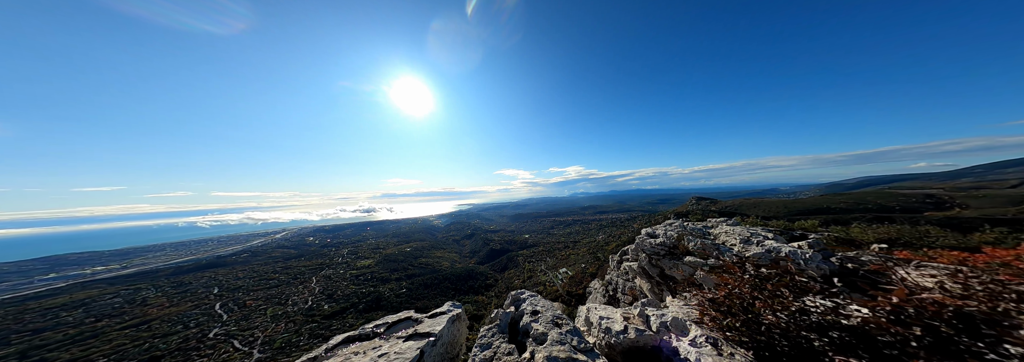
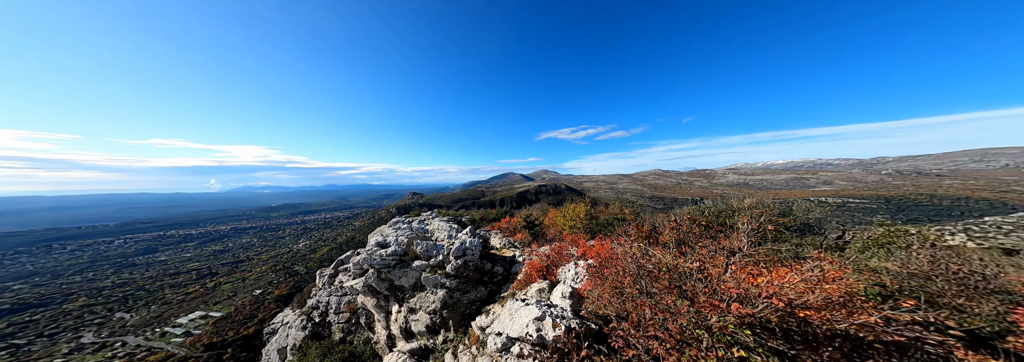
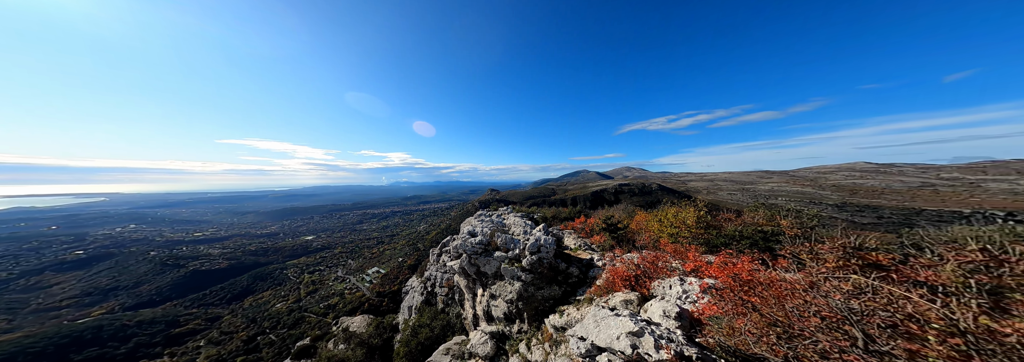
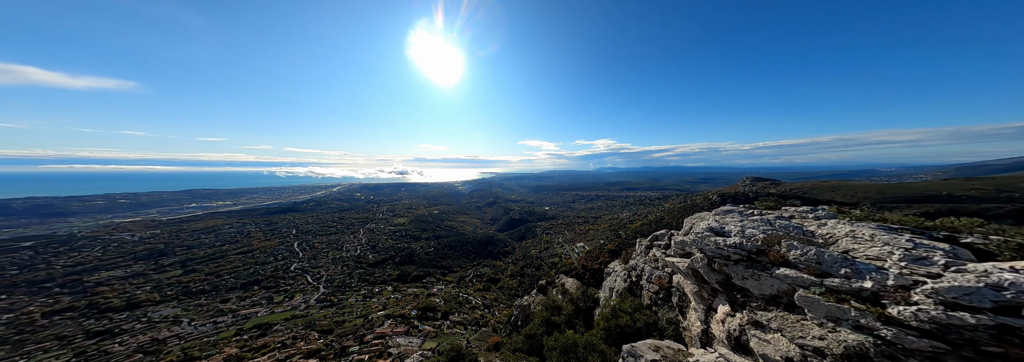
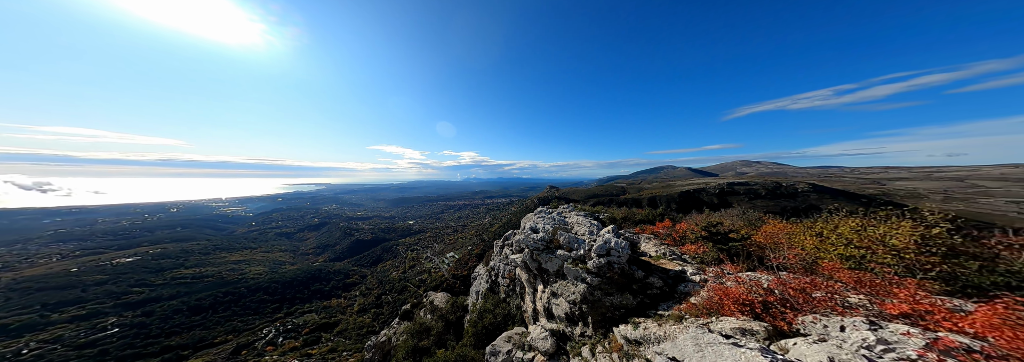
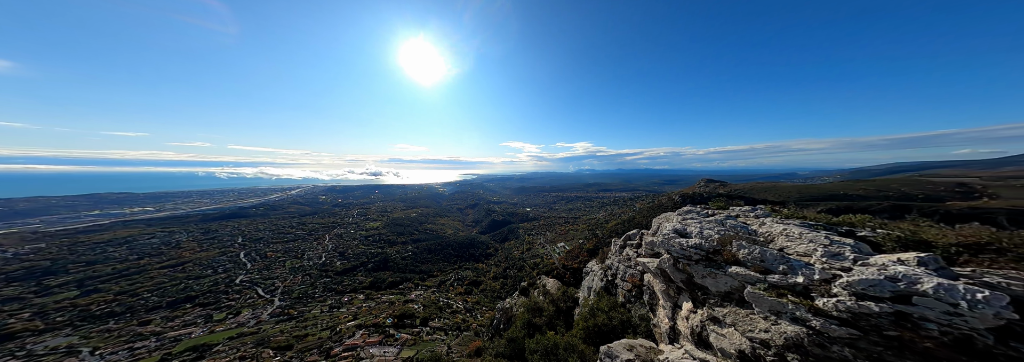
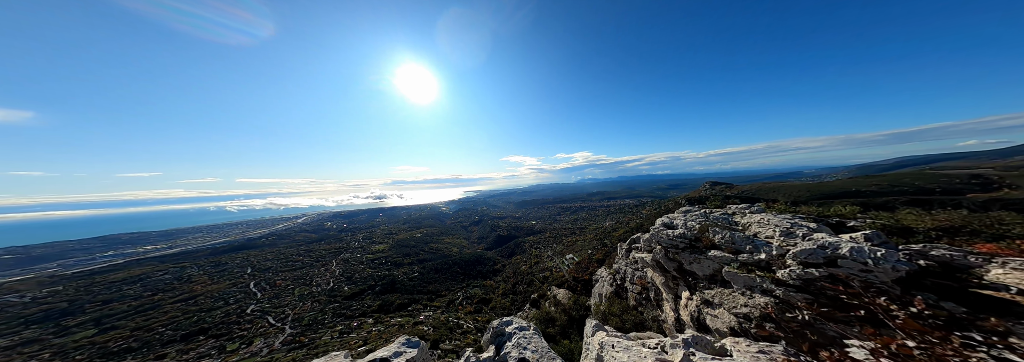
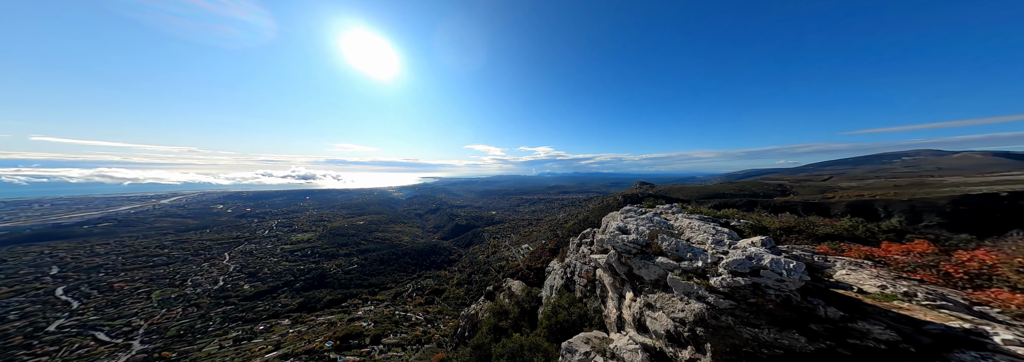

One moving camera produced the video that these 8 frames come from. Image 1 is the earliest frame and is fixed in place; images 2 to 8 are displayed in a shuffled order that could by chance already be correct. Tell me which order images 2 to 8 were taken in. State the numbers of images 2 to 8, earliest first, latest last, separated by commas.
7, 4, 6, 8, 5, 3, 2
